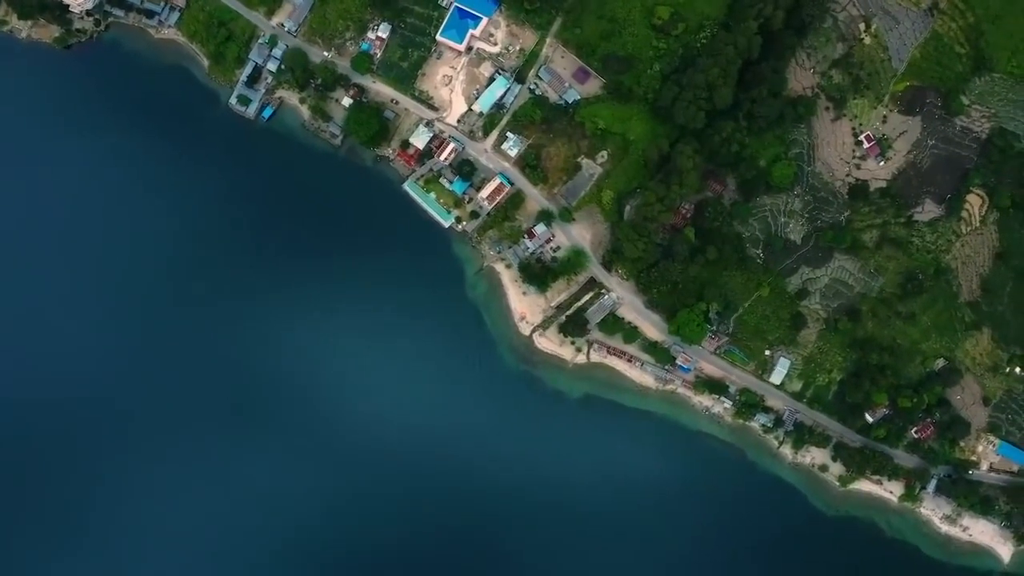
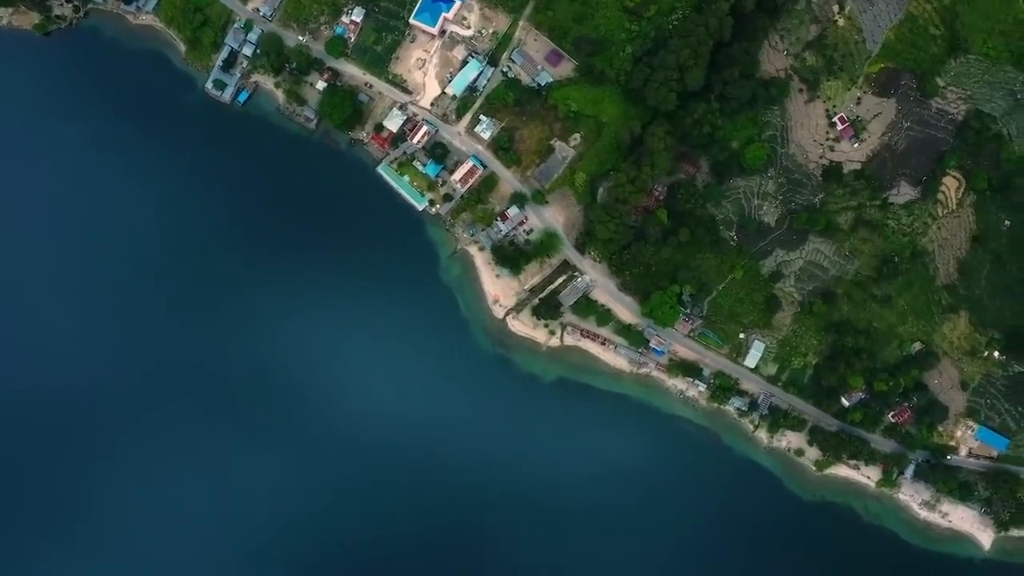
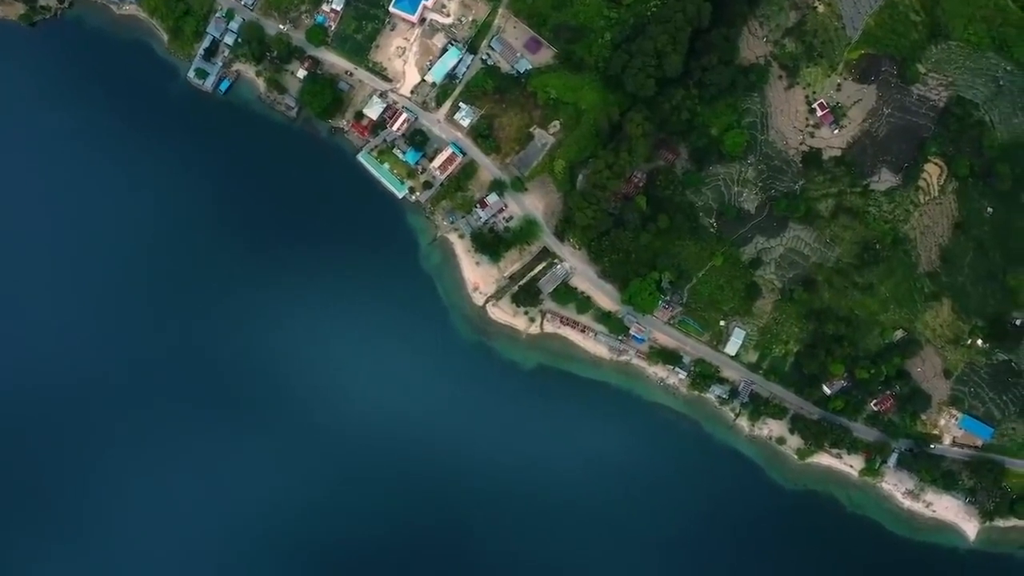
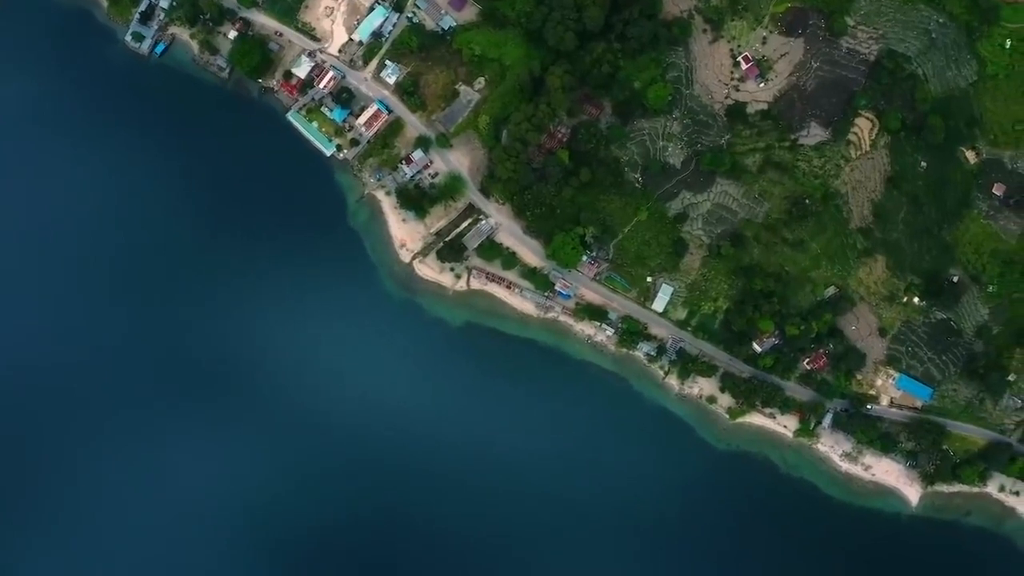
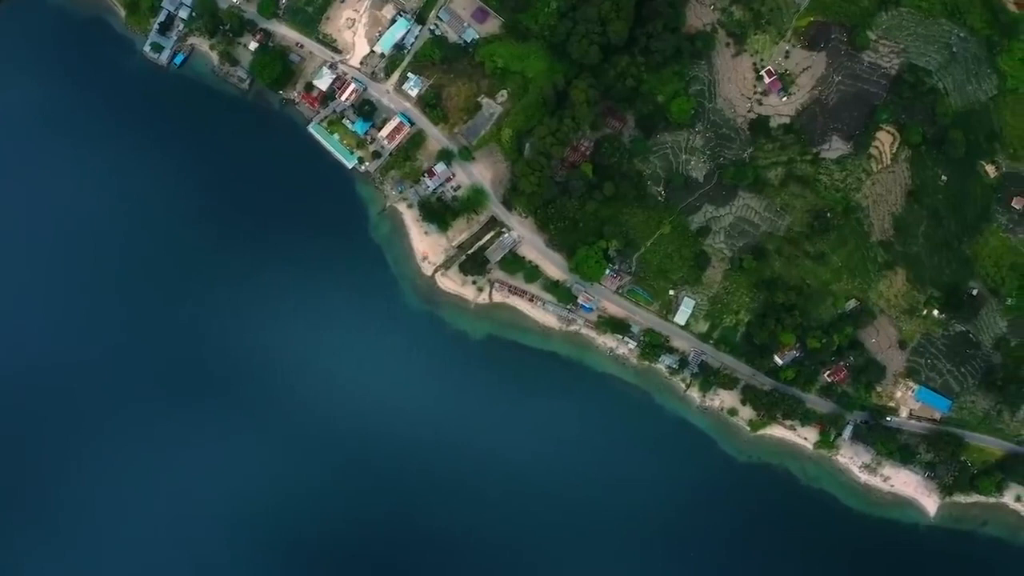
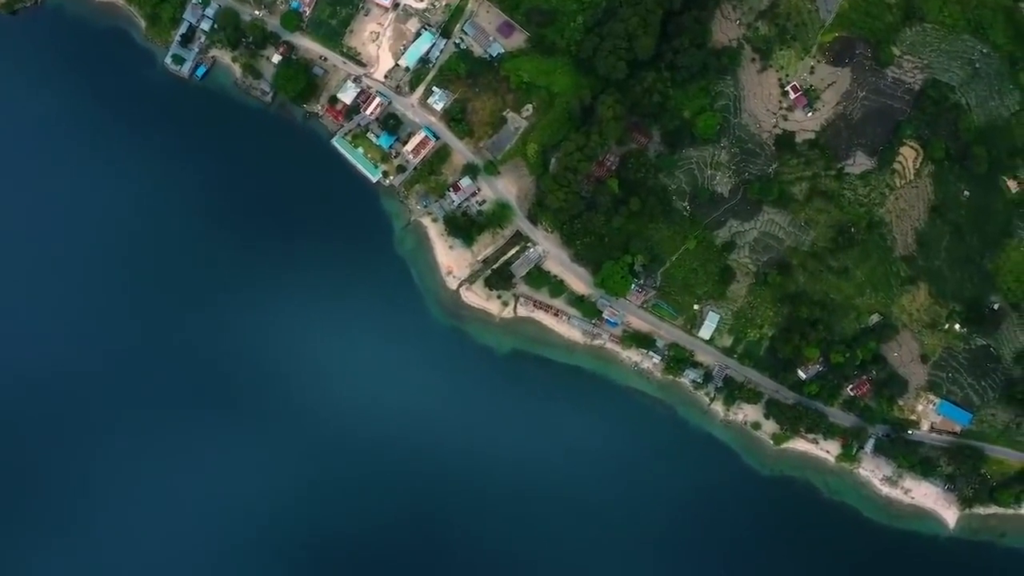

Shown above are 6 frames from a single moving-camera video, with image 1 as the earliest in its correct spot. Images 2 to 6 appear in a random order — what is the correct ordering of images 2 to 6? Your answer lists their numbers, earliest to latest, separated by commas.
2, 3, 6, 5, 4
